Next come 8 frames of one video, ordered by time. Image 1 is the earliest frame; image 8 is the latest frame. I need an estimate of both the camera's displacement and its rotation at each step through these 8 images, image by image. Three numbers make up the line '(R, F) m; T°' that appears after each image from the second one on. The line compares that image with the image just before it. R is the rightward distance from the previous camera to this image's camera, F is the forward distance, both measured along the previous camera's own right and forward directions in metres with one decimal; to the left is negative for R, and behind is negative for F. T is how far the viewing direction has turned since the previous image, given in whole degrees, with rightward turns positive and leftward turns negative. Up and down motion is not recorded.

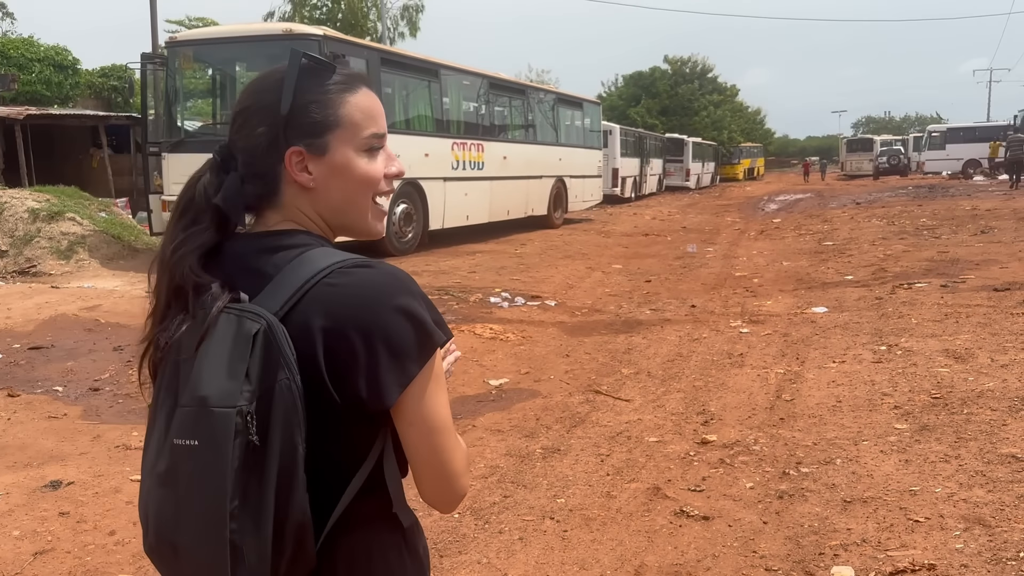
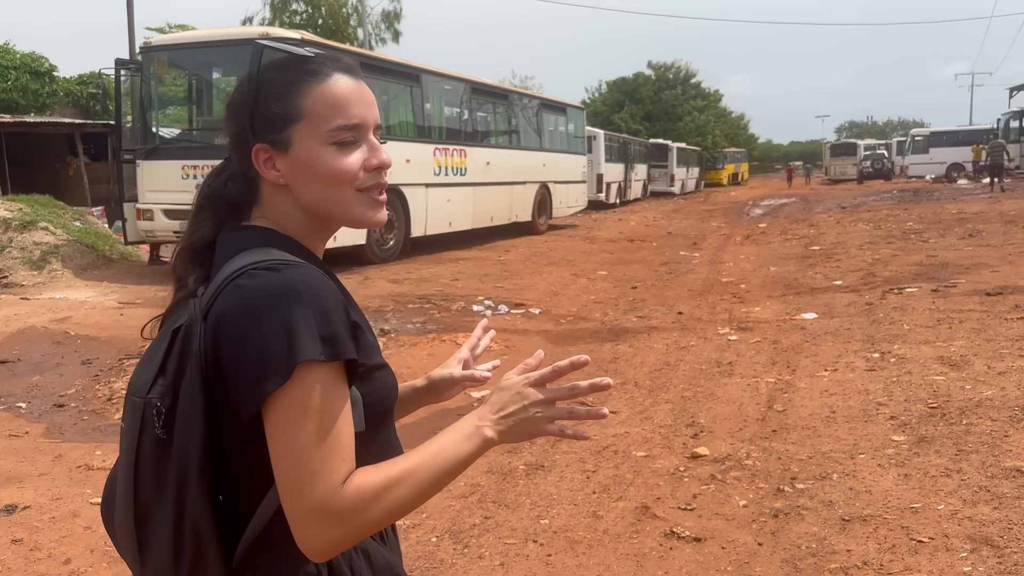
(0.0, +0.2) m; +1°
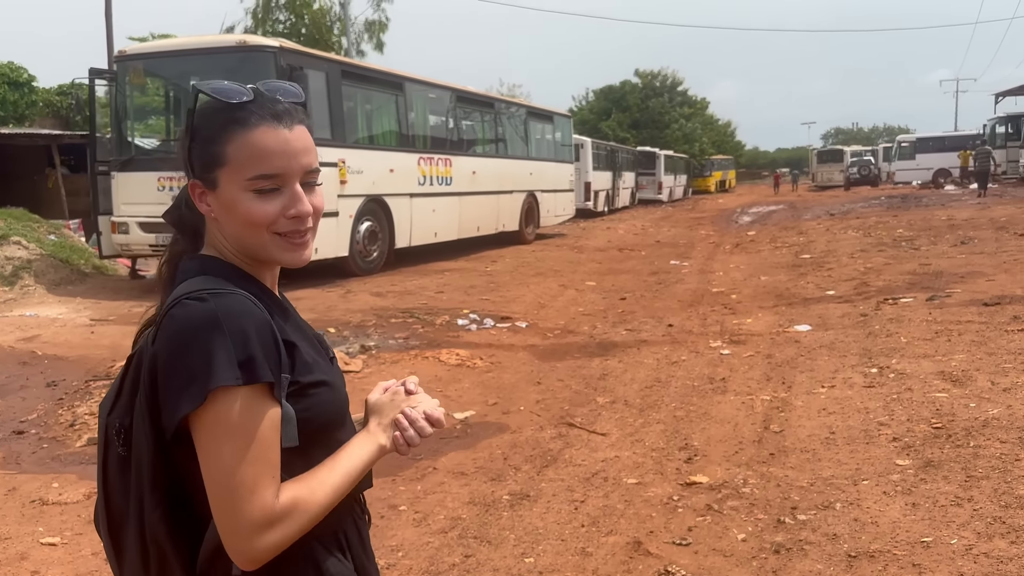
(0.0, +0.2) m; +1°
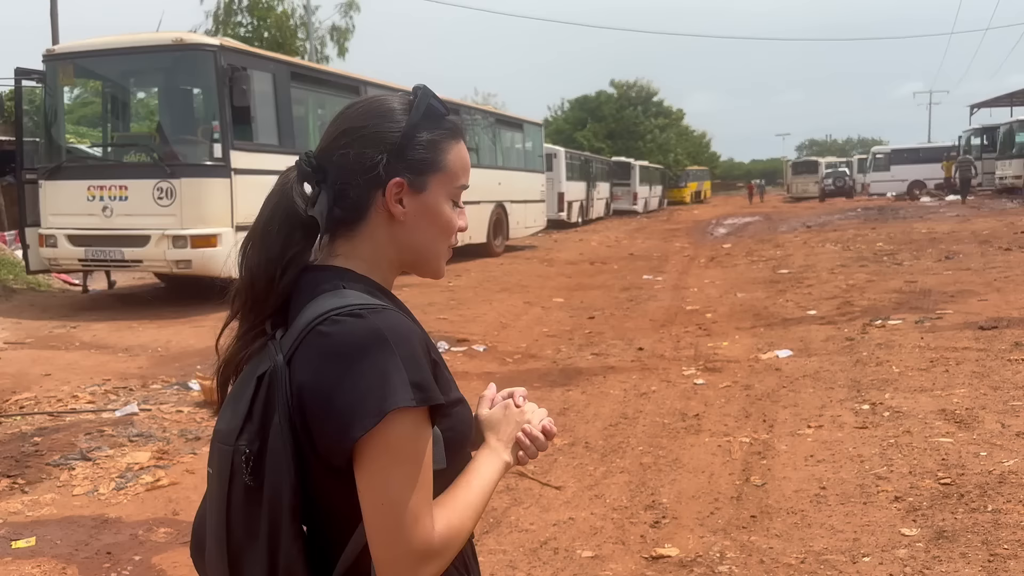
(+0.2, +0.7) m; +2°
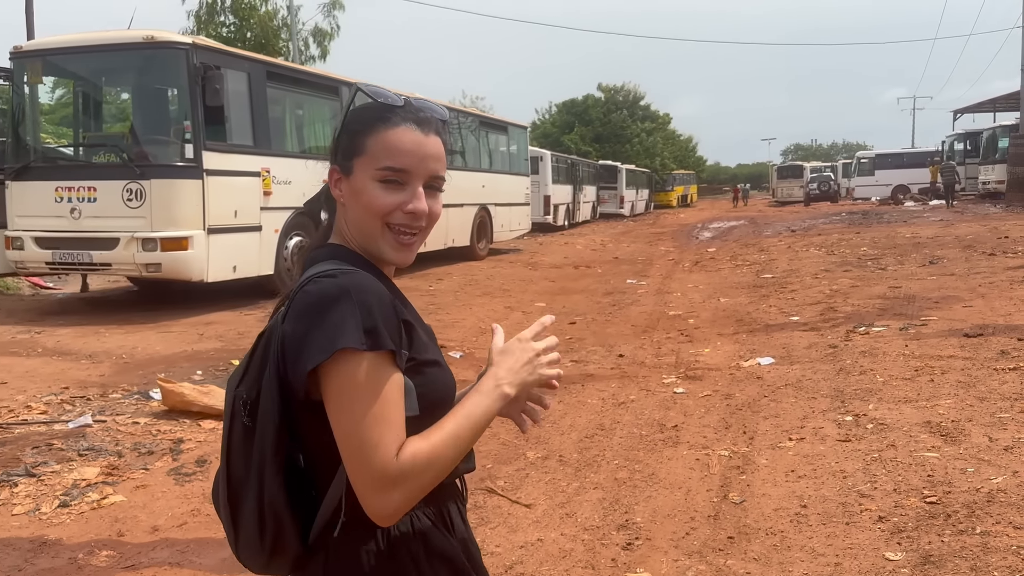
(+0.1, +0.2) m; +1°
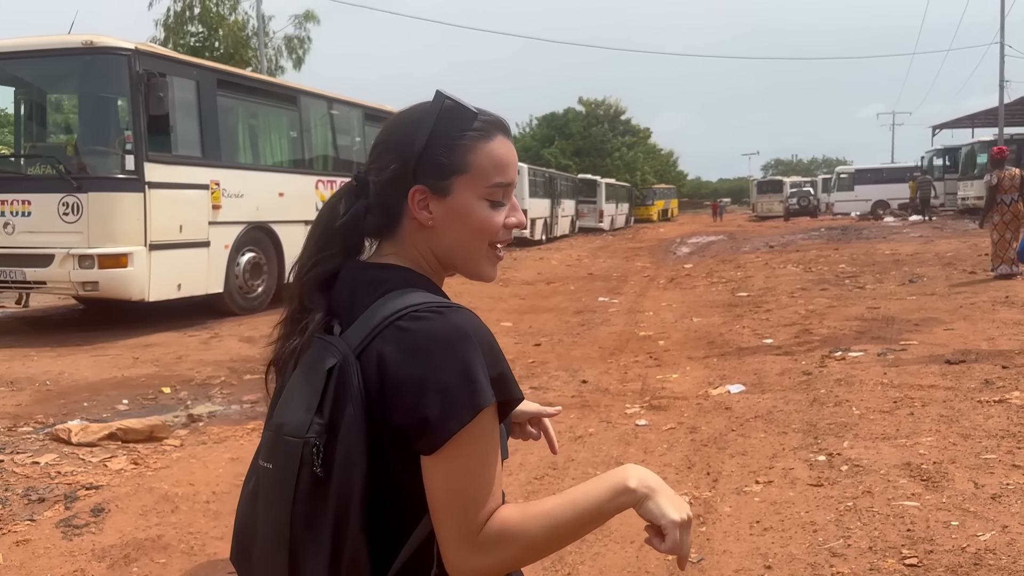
(+0.2, +0.5) m; +1°
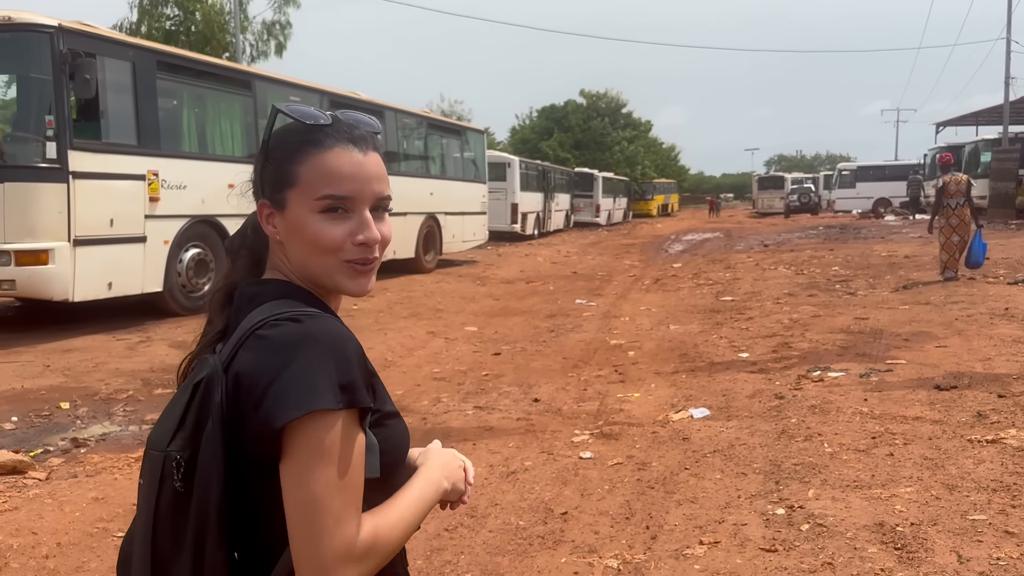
(+0.4, +0.7) m; 0°
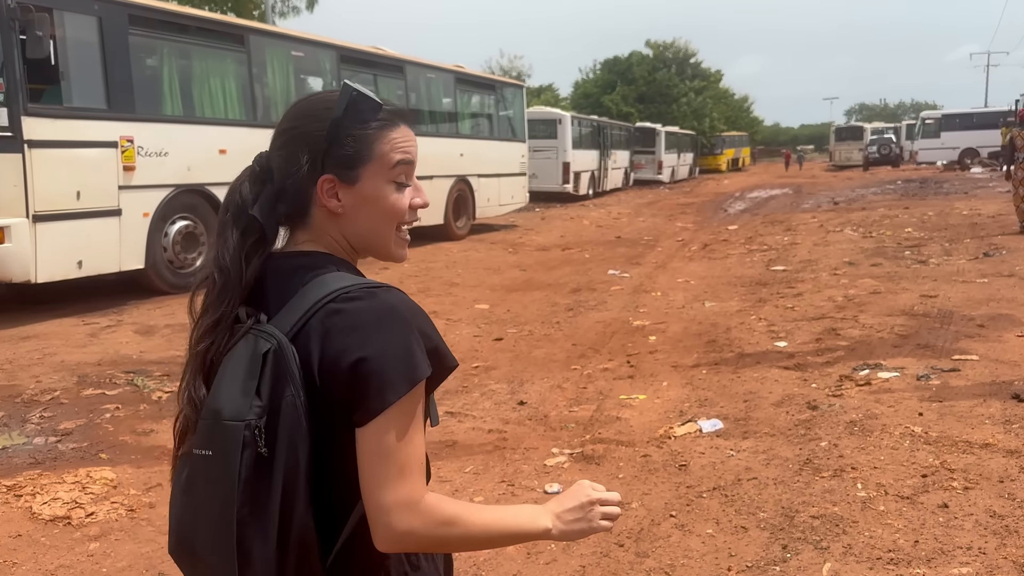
(+0.6, +1.0) m; -5°
